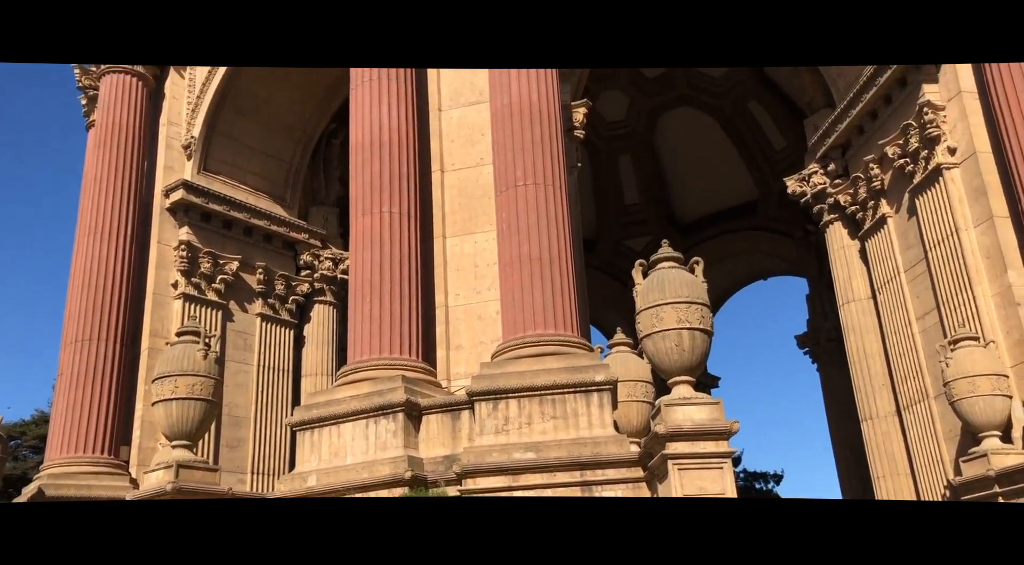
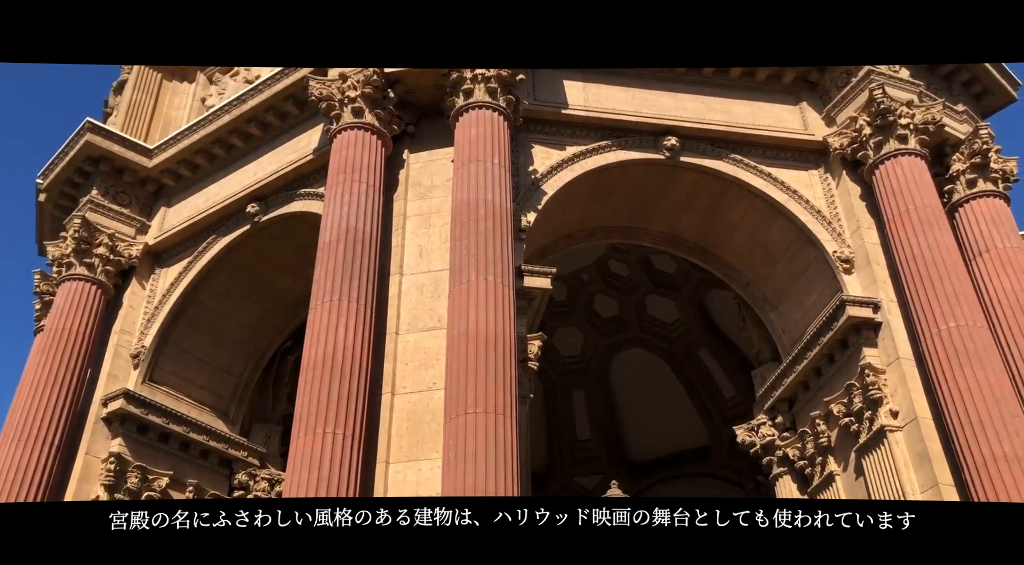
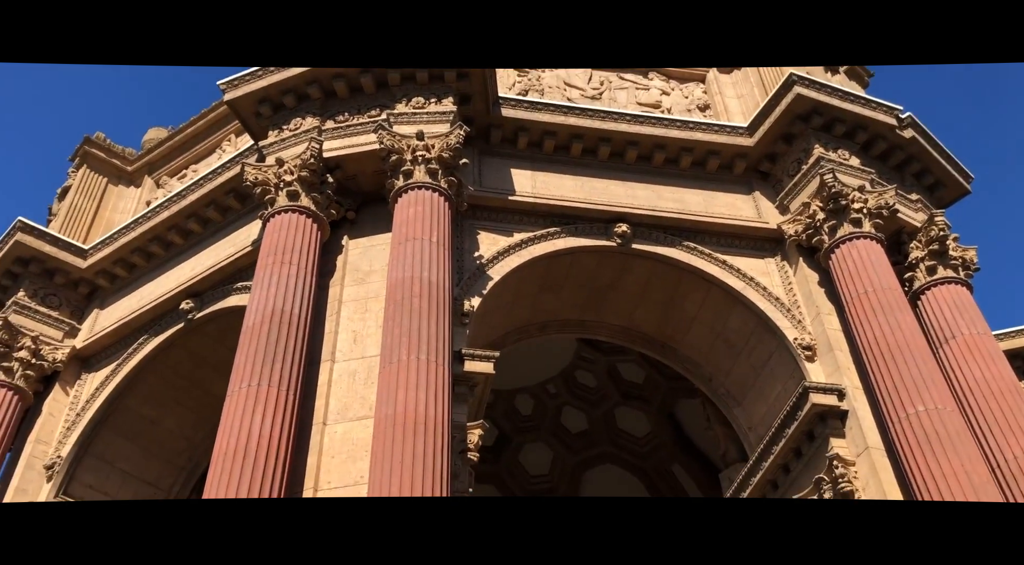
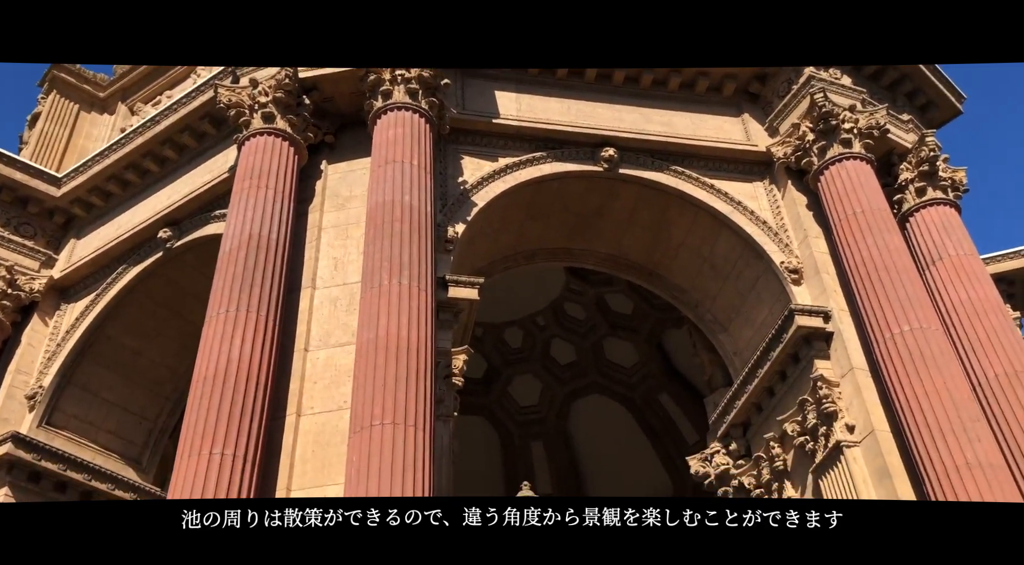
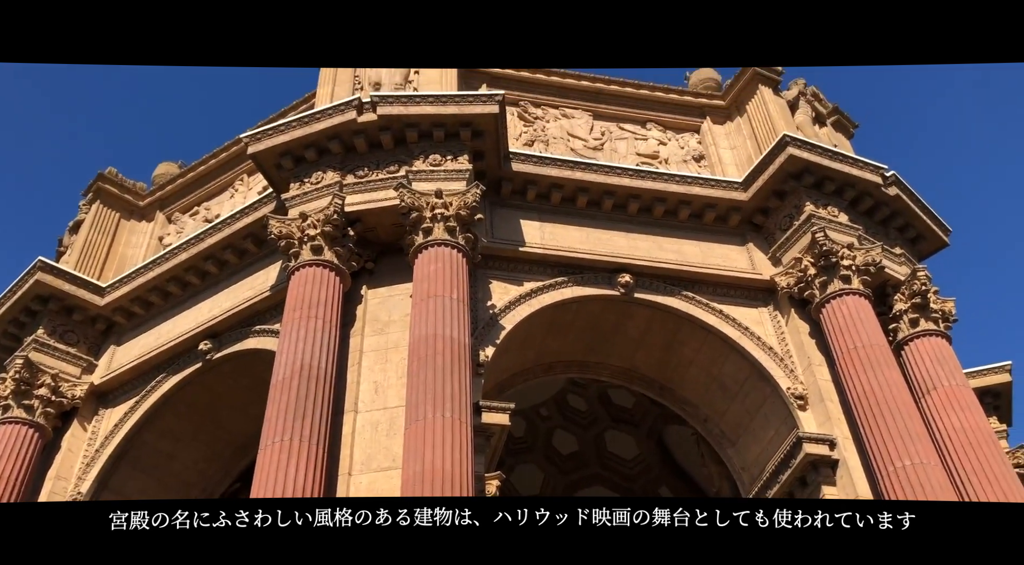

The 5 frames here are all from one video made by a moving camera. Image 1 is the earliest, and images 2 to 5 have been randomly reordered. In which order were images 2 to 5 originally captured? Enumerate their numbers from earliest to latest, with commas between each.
2, 5, 3, 4
